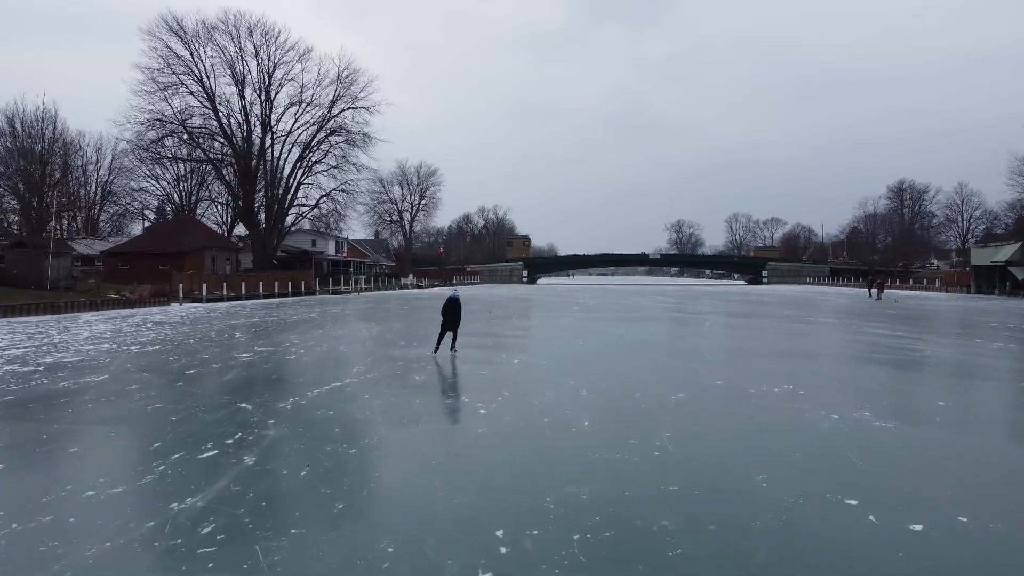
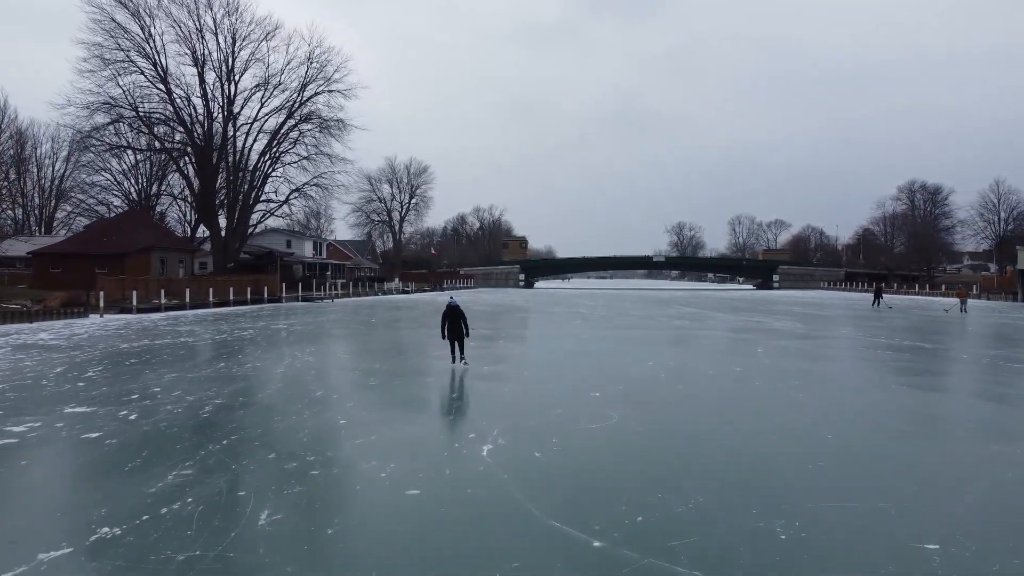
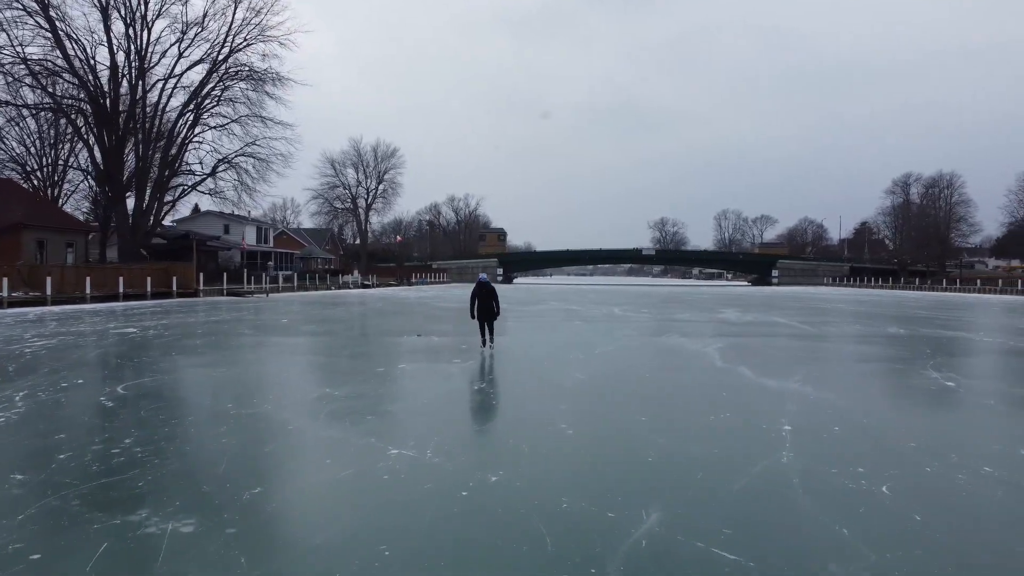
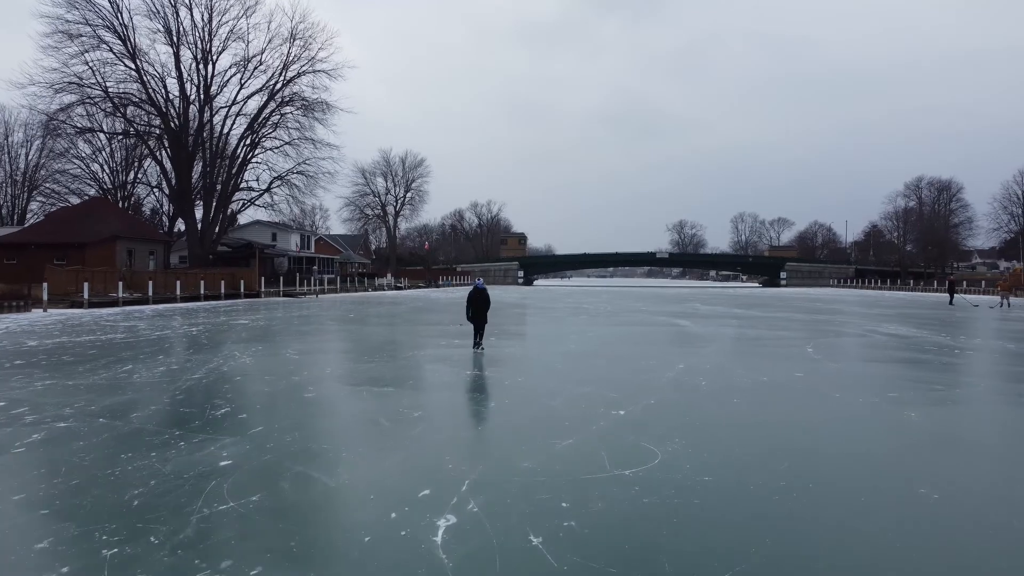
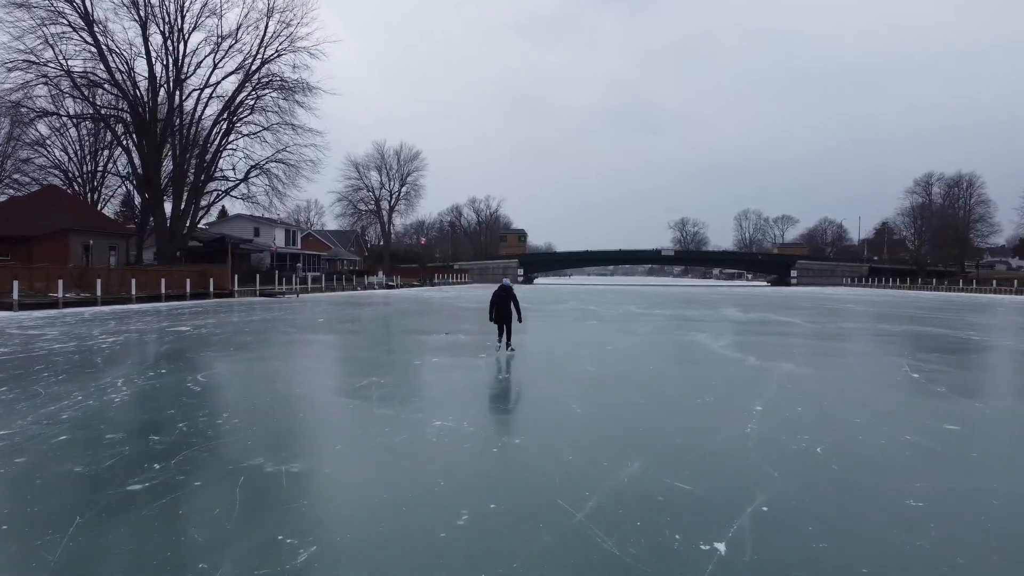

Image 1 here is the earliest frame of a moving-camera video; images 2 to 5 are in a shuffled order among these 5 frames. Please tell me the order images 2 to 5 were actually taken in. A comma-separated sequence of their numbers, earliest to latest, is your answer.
2, 4, 5, 3
